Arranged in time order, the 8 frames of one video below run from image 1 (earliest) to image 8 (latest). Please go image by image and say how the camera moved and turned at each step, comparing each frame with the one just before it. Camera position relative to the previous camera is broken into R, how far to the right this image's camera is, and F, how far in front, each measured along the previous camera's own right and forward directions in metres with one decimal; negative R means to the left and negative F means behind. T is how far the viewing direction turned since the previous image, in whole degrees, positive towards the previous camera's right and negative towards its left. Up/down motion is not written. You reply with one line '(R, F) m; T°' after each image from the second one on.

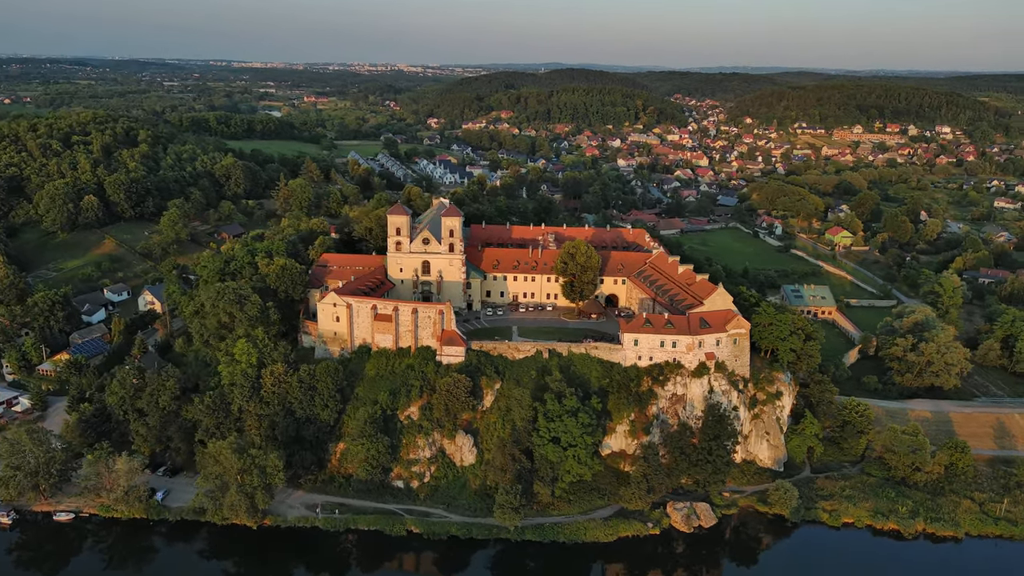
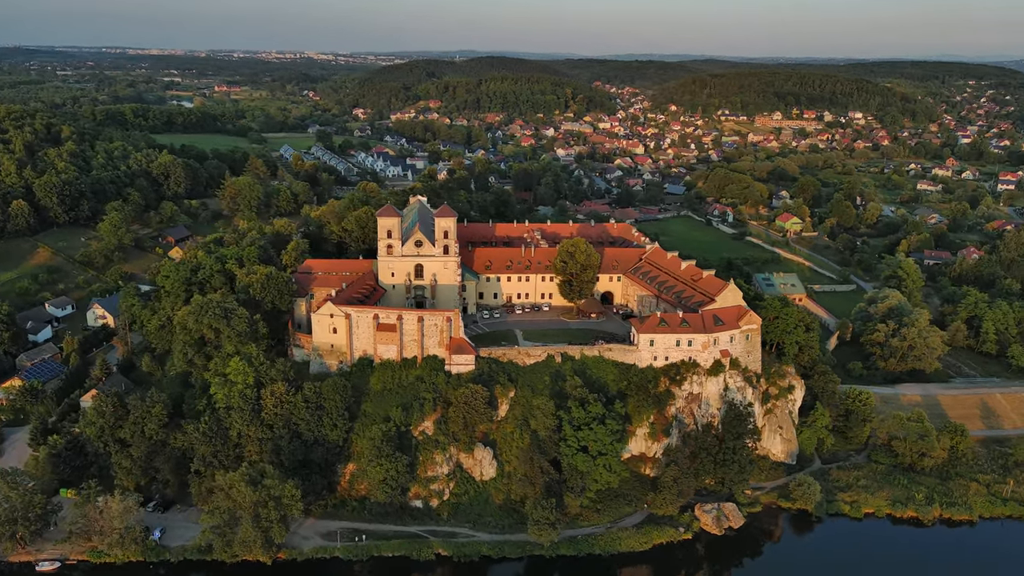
(-4.9, +2.0) m; +6°
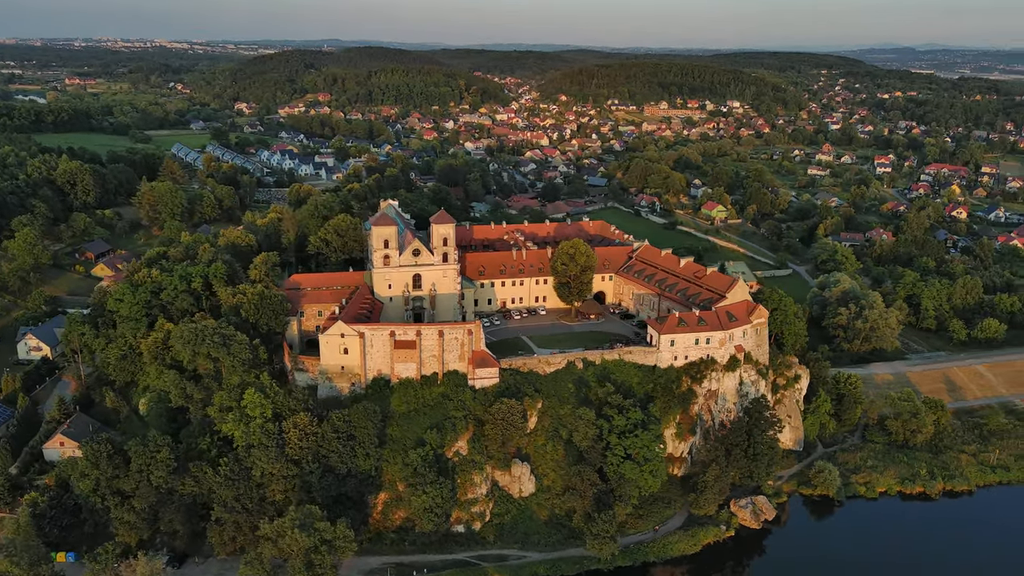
(-7.4, +1.9) m; +9°
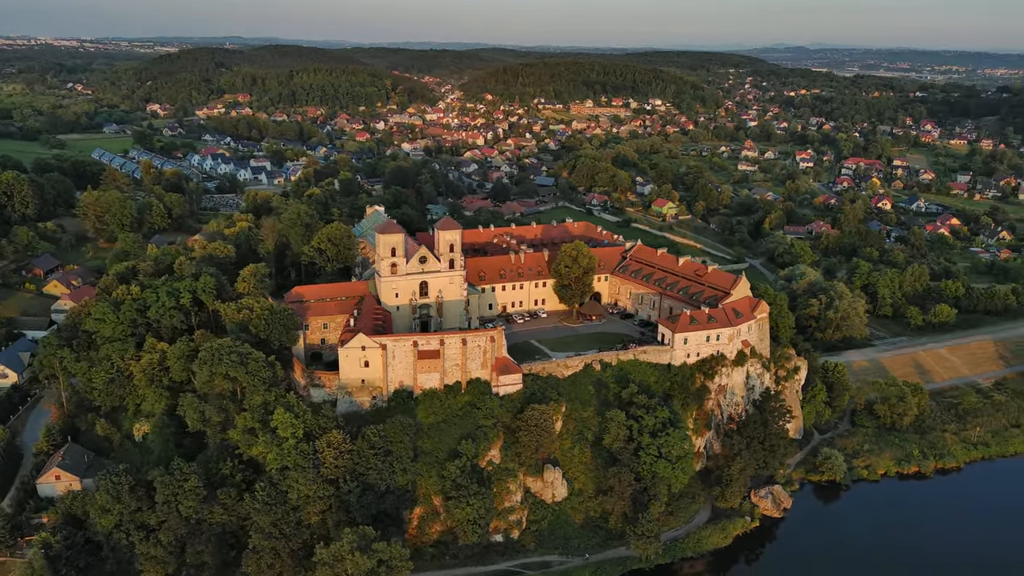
(-5.4, +0.5) m; +6°
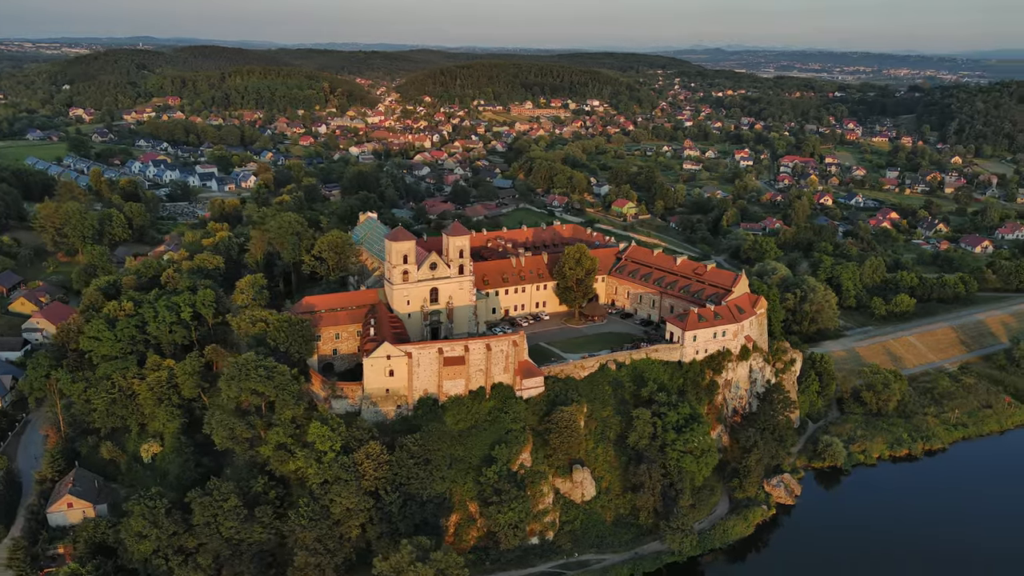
(-4.6, -0.1) m; +5°
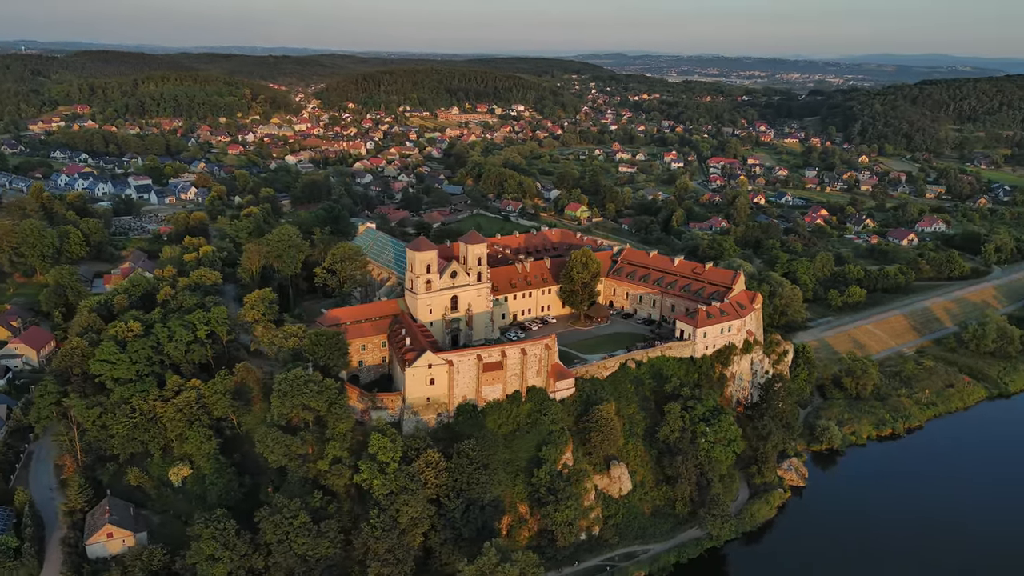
(-6.2, -0.7) m; +7°
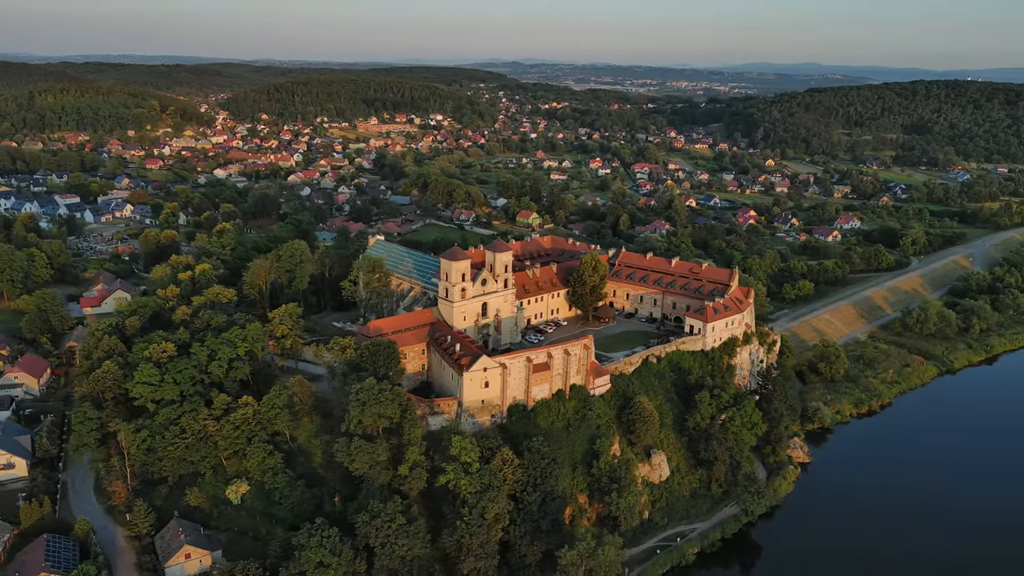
(-7.6, -1.6) m; +7°
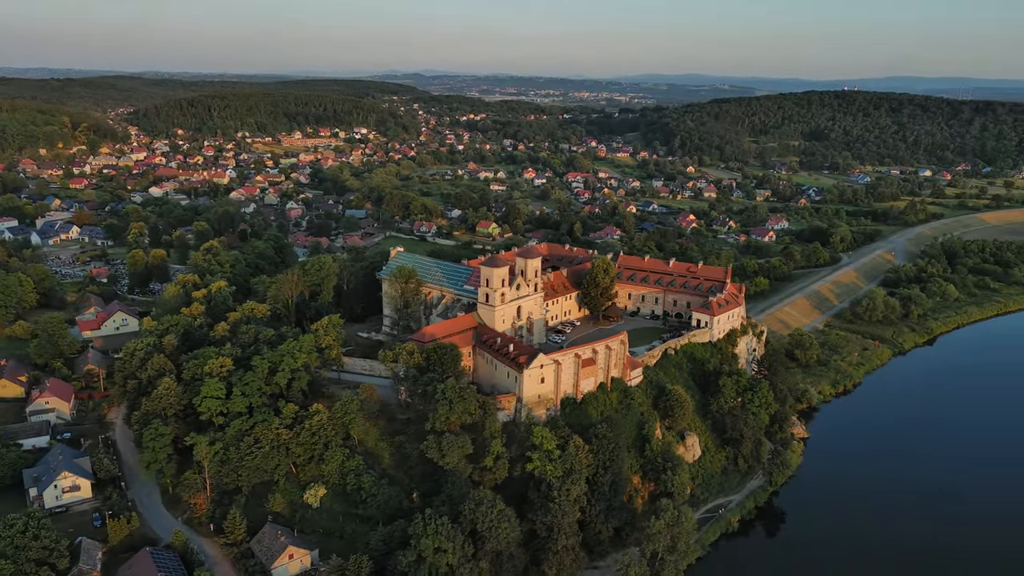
(-8.1, -2.7) m; +7°
